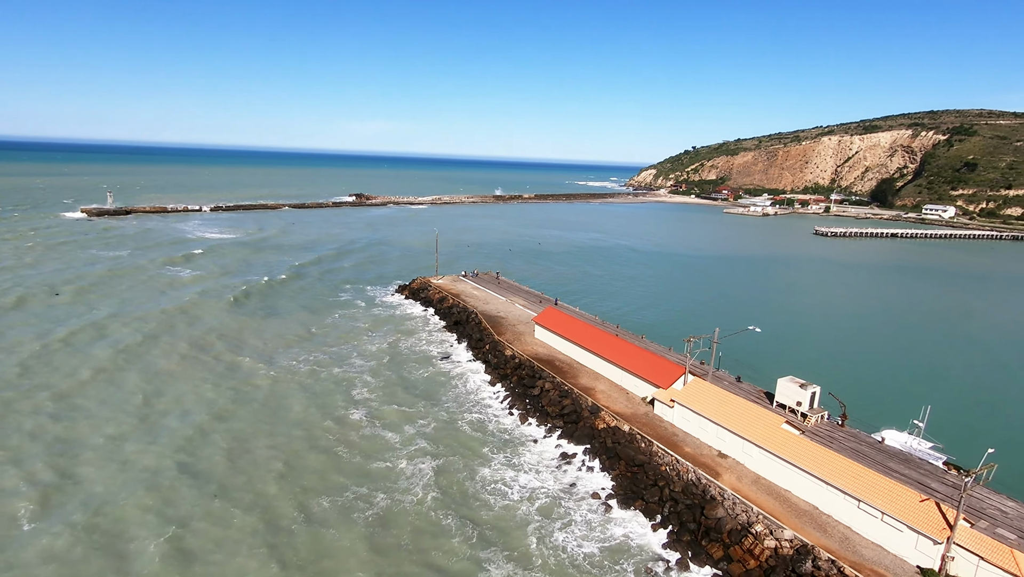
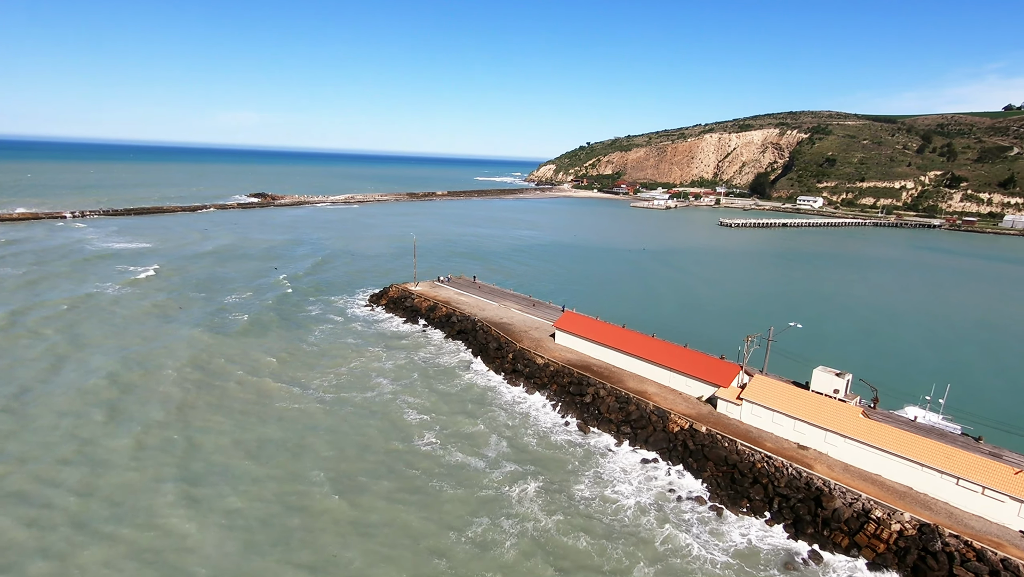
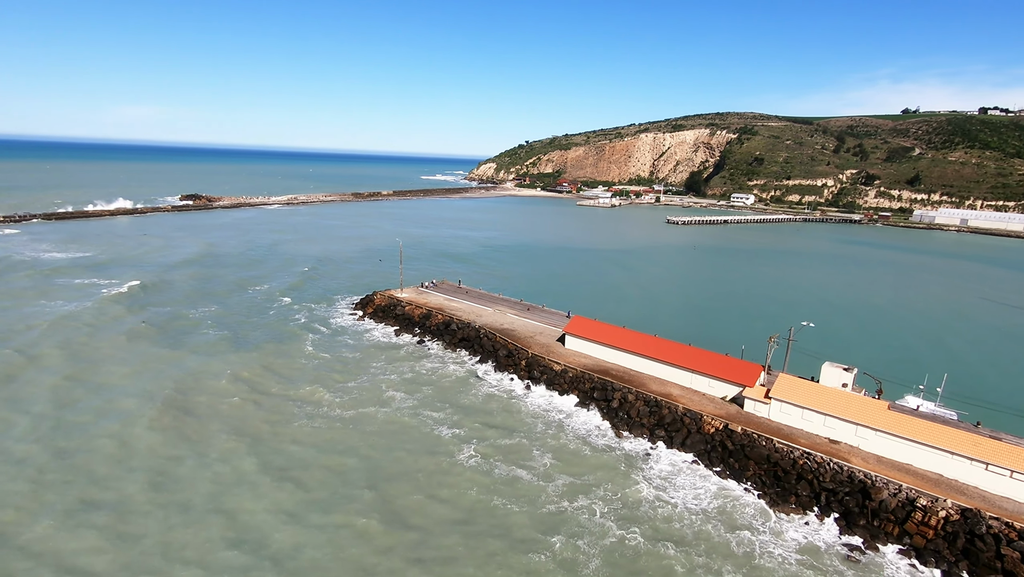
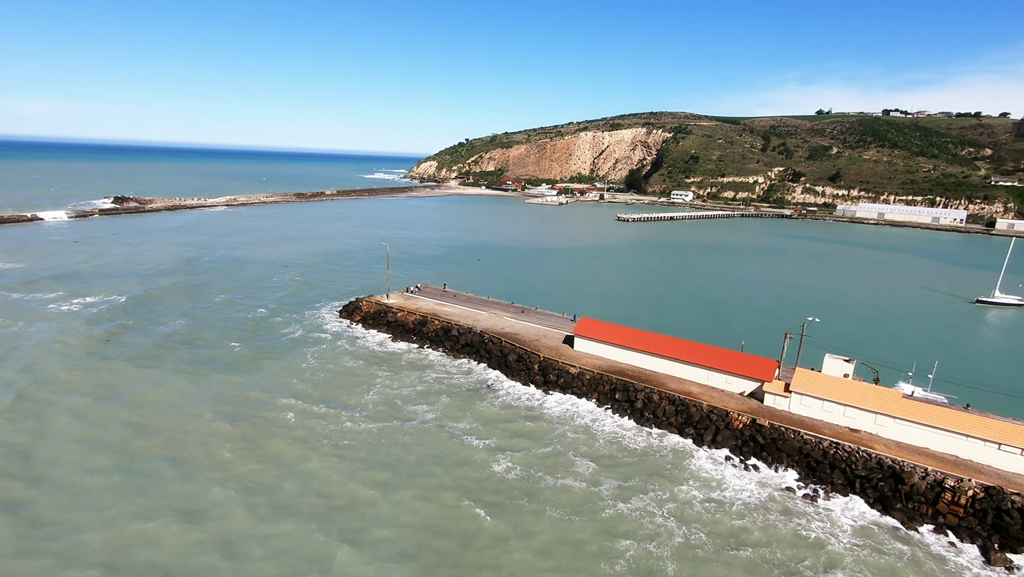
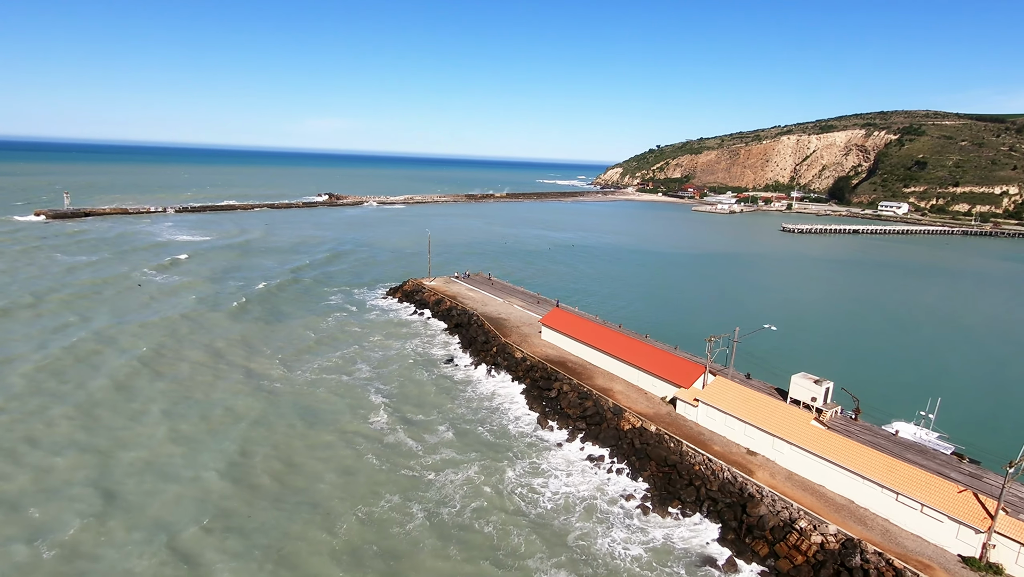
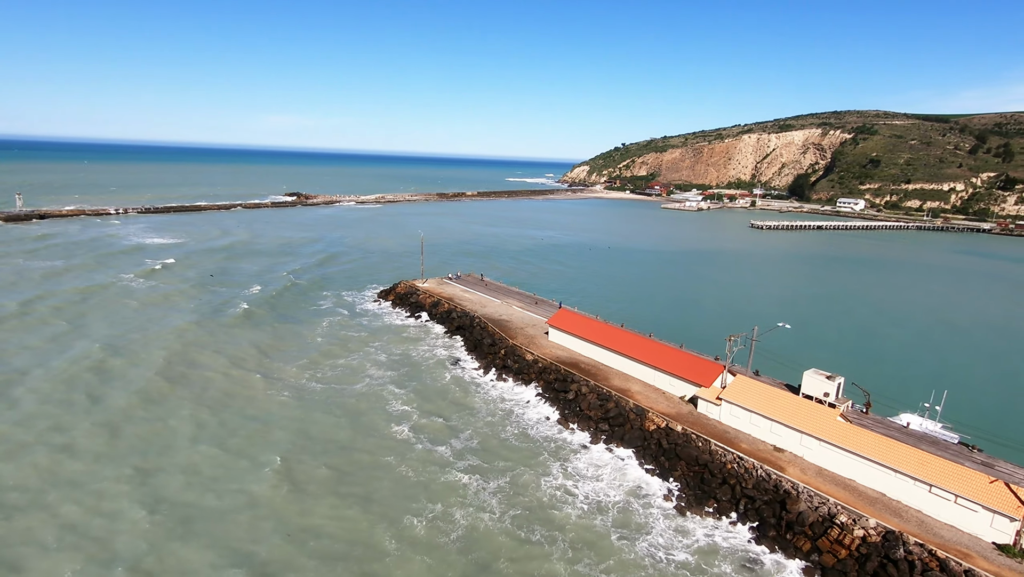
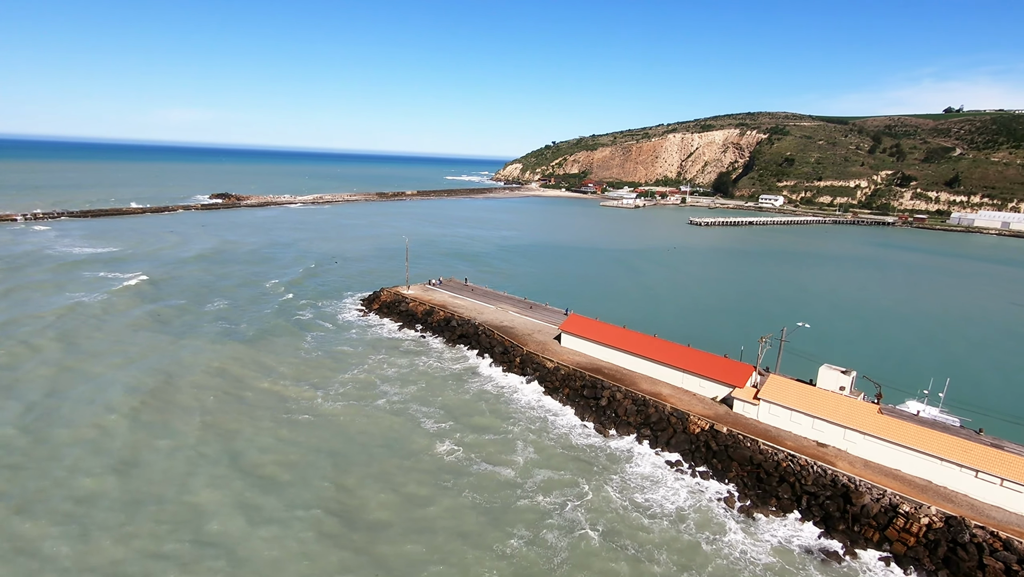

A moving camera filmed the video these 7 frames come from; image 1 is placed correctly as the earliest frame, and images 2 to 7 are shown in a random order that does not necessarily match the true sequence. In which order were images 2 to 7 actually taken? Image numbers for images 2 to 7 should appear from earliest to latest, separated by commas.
5, 6, 2, 7, 3, 4
